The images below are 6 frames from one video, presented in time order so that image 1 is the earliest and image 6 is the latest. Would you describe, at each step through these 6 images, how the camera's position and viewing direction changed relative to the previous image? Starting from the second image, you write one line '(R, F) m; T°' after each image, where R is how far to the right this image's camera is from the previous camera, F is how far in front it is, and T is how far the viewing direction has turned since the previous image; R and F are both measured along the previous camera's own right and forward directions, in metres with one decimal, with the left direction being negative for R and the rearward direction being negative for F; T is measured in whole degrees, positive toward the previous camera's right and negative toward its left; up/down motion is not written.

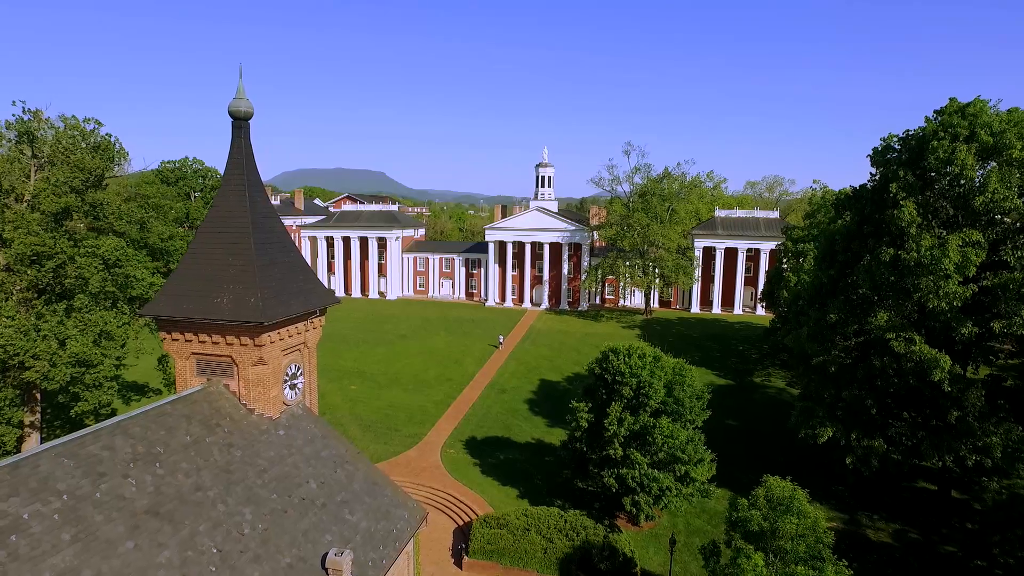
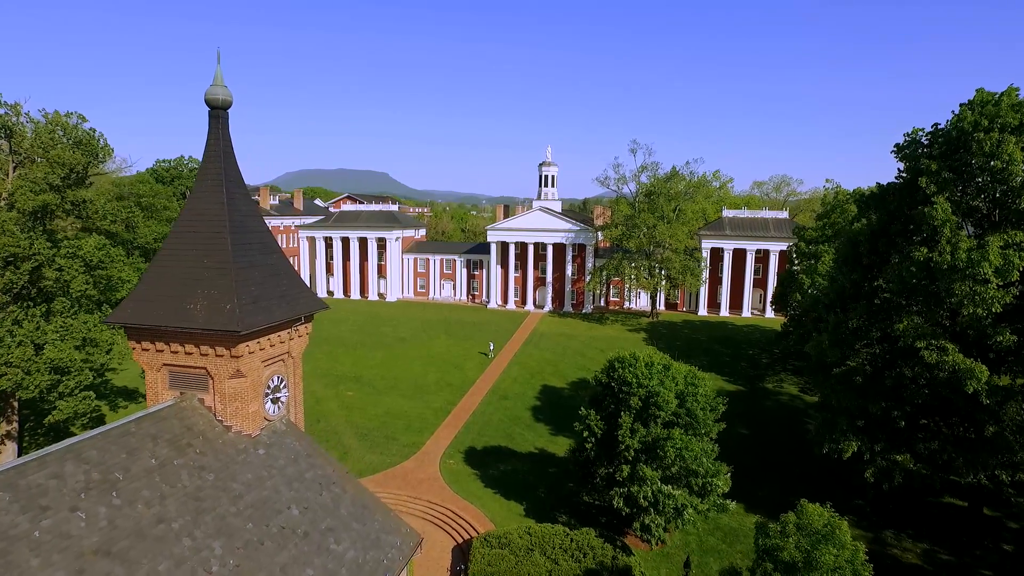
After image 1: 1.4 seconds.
(0.0, +1.3) m; 0°
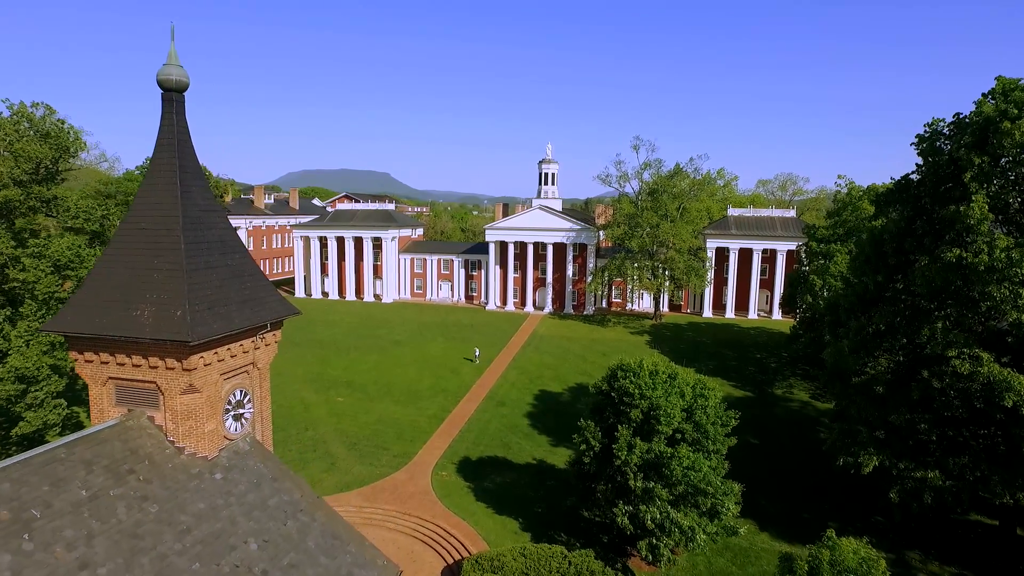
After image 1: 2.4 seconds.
(+0.3, +1.5) m; 0°
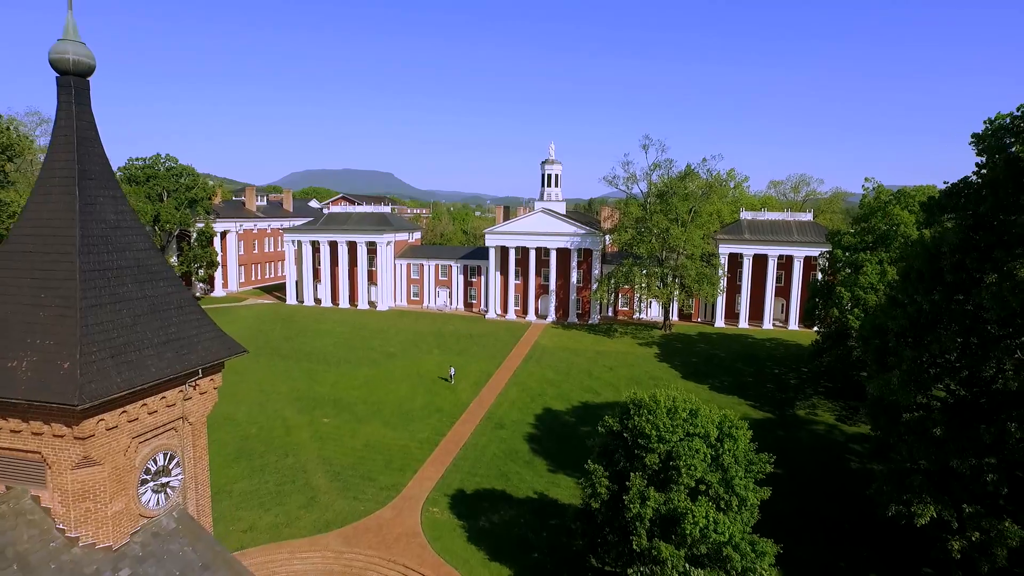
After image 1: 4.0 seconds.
(+0.2, +2.7) m; 0°
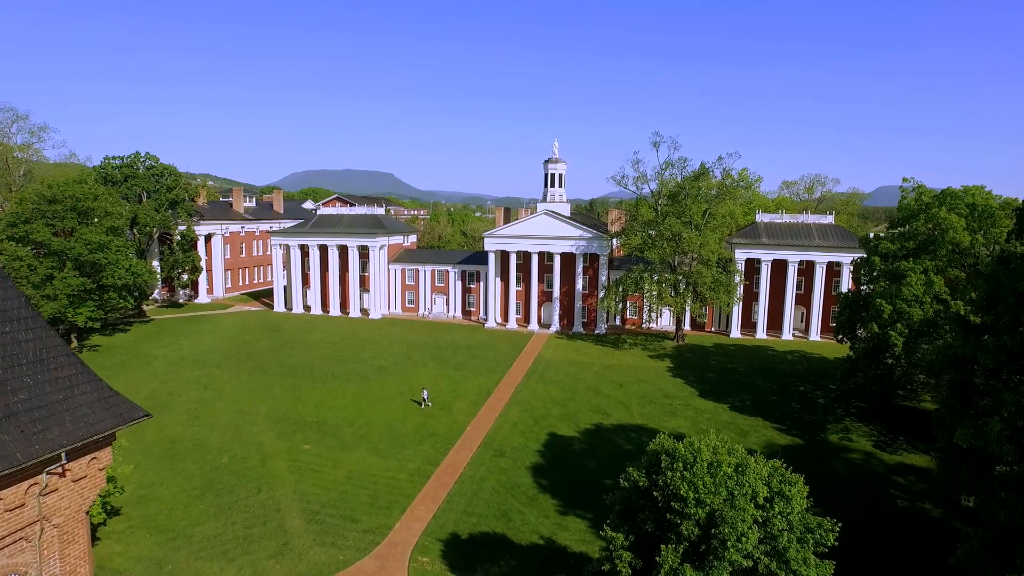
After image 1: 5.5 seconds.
(0.0, +3.2) m; 0°
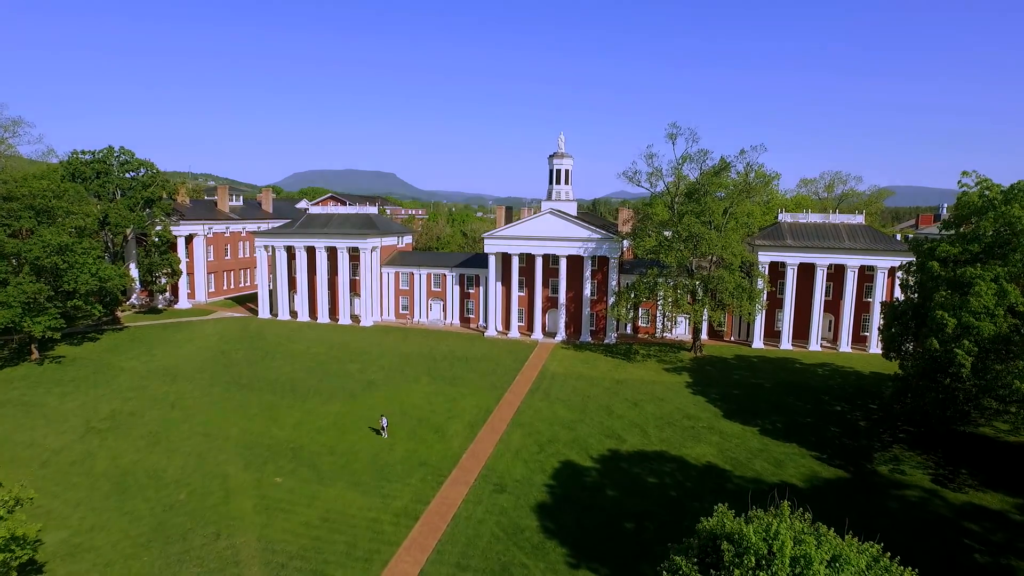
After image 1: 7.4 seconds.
(0.0, +3.8) m; 0°
